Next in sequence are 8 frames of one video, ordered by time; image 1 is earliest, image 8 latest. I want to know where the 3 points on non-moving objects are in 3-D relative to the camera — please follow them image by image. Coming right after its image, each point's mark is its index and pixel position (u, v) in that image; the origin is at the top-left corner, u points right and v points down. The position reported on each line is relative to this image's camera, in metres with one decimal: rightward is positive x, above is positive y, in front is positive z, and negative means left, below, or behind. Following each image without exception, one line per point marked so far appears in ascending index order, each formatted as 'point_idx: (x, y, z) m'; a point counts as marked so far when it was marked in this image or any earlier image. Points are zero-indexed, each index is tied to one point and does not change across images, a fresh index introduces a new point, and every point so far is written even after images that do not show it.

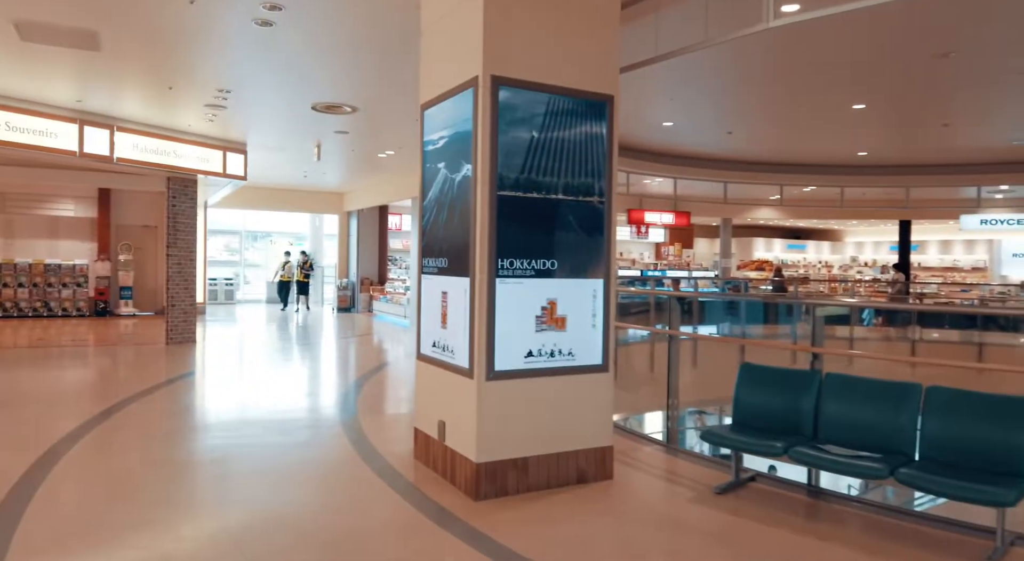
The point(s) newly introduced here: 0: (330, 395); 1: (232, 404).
0: (-2.2, -1.3, +7.9) m
1: (-3.1, -1.3, +7.3) m
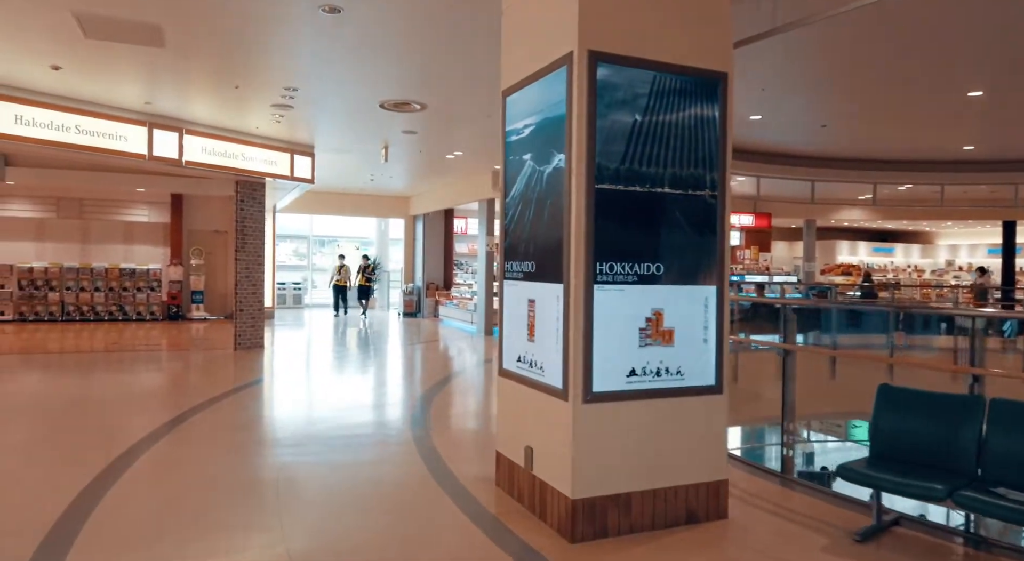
0: (-1.3, -1.4, +7.5) m
1: (-2.3, -1.4, +7.0) m
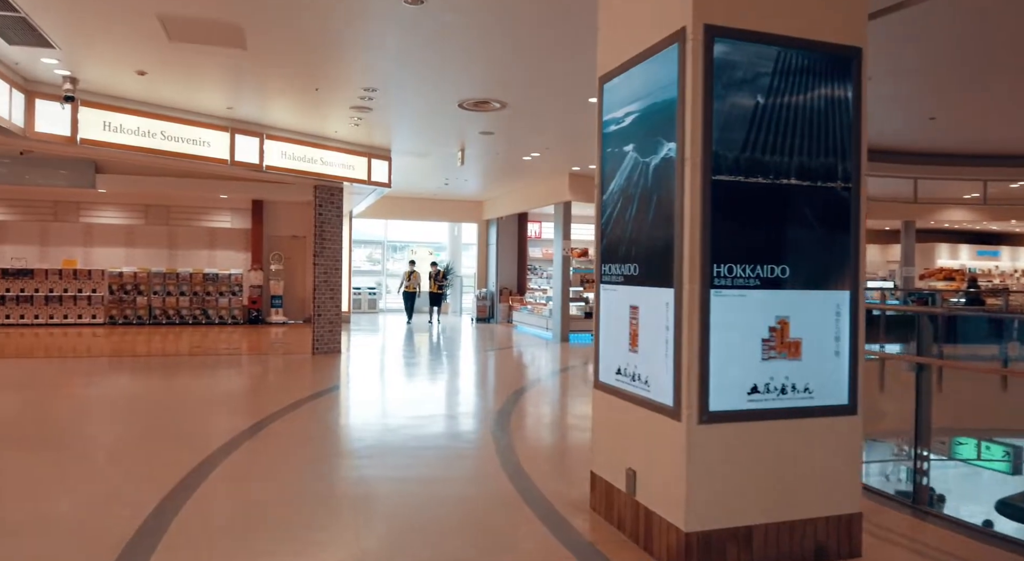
0: (-0.4, -1.4, +7.3) m
1: (-1.4, -1.4, +6.9) m
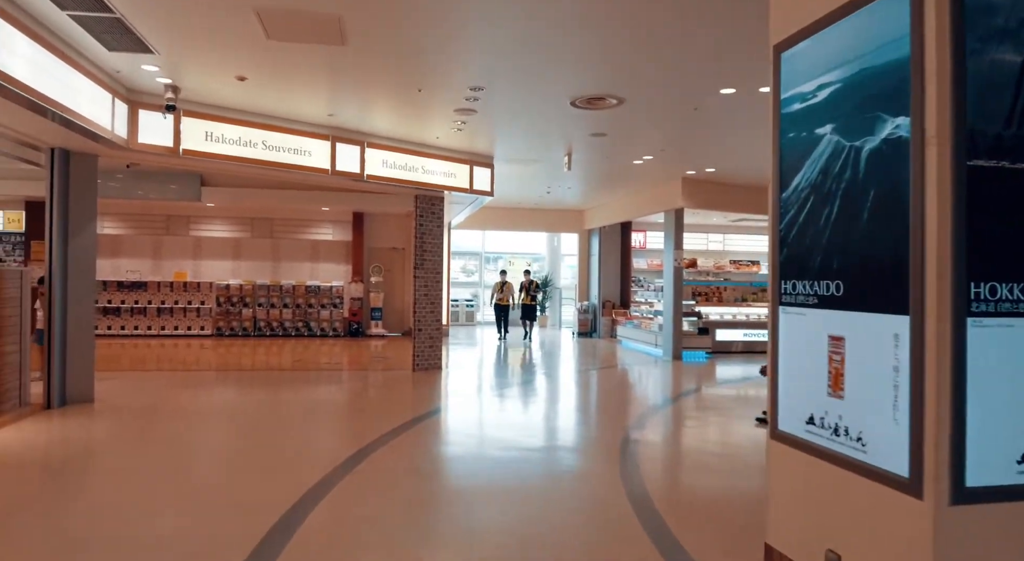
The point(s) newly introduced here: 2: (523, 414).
0: (+0.8, -1.6, +6.6) m
1: (-0.3, -1.5, +6.4) m
2: (+0.1, -1.5, +7.6) m
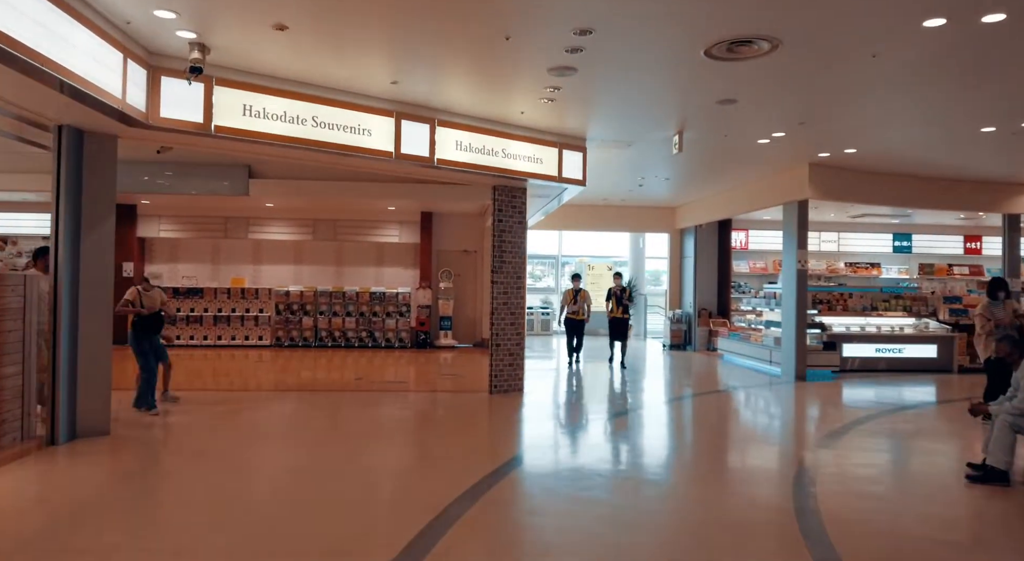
0: (+1.6, -1.6, +5.1) m
1: (+0.5, -1.6, +5.0) m
2: (+1.1, -1.6, +6.2) m
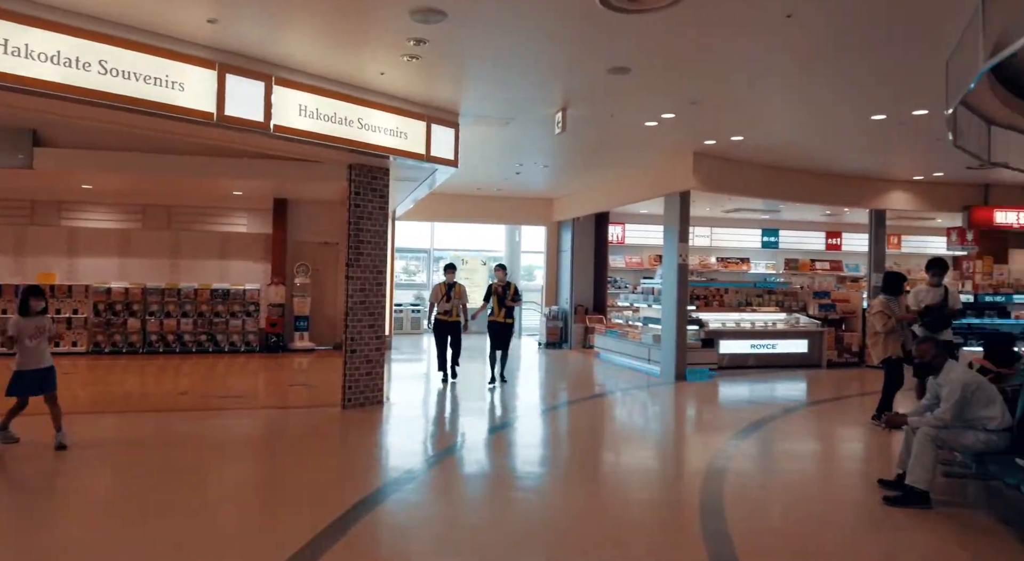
0: (+0.7, -1.6, +4.5) m
1: (-0.4, -1.6, +4.1) m
2: (-0.1, -1.5, +5.4) m
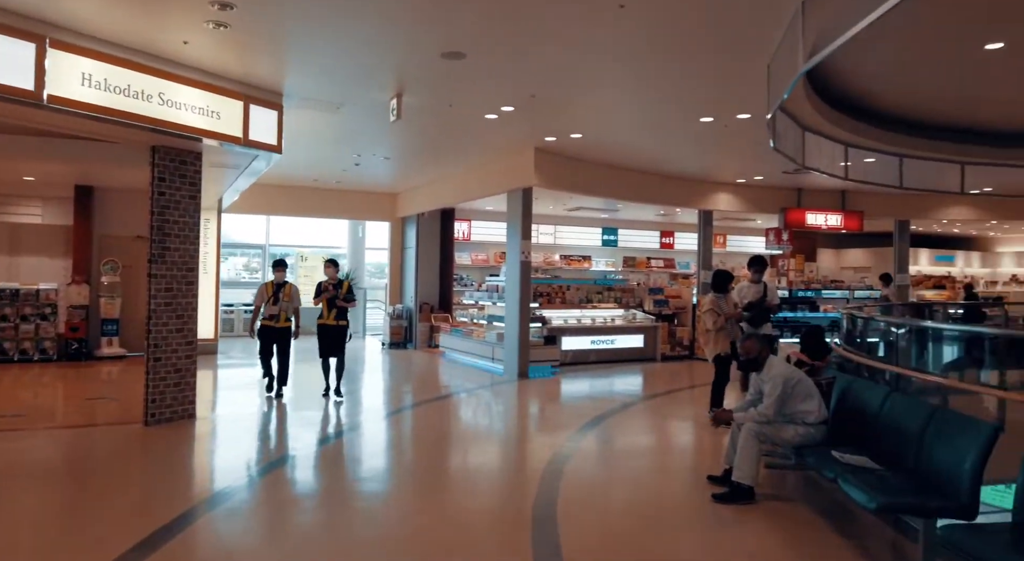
0: (-0.4, -1.6, +4.2) m
1: (-1.3, -1.6, +3.6) m
2: (-1.3, -1.5, +5.0) m
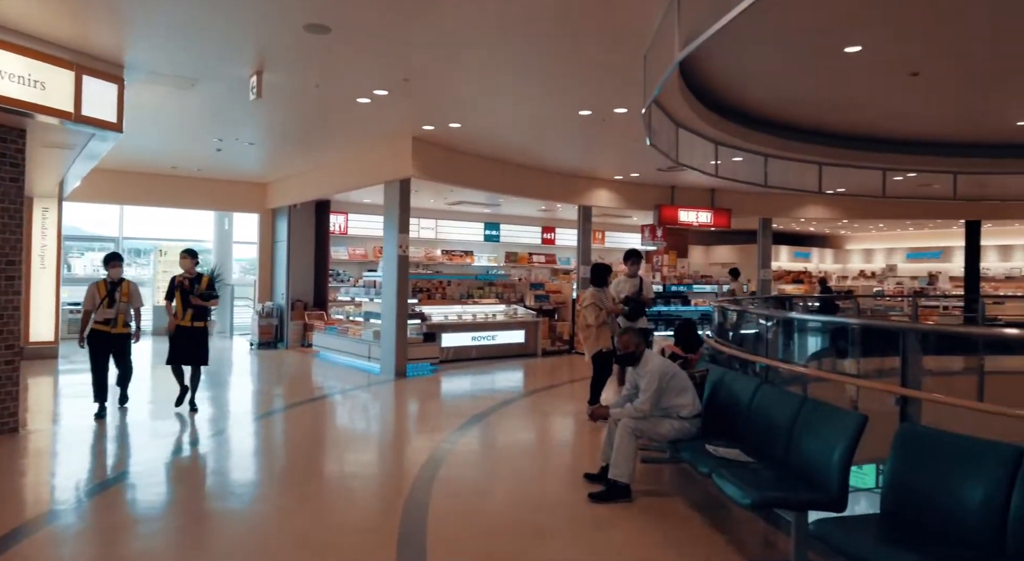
0: (-1.2, -1.5, +3.9) m
1: (-2.0, -1.5, +3.1) m
2: (-2.2, -1.5, +4.5) m
